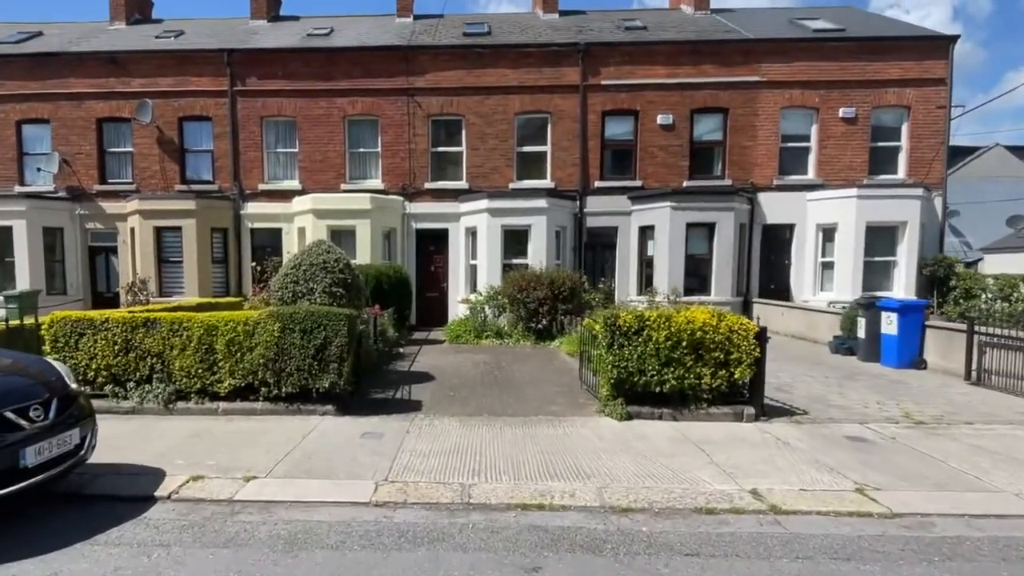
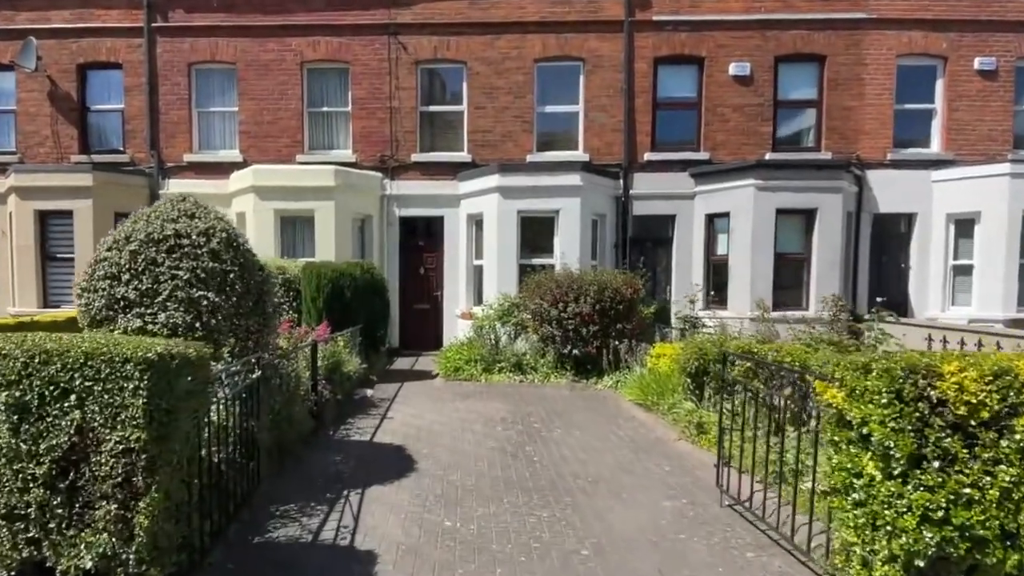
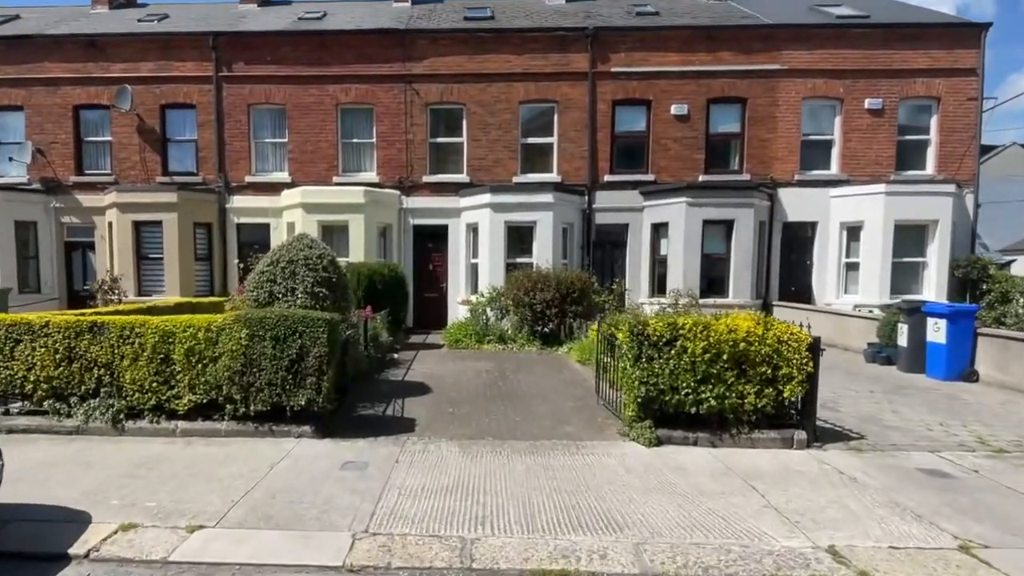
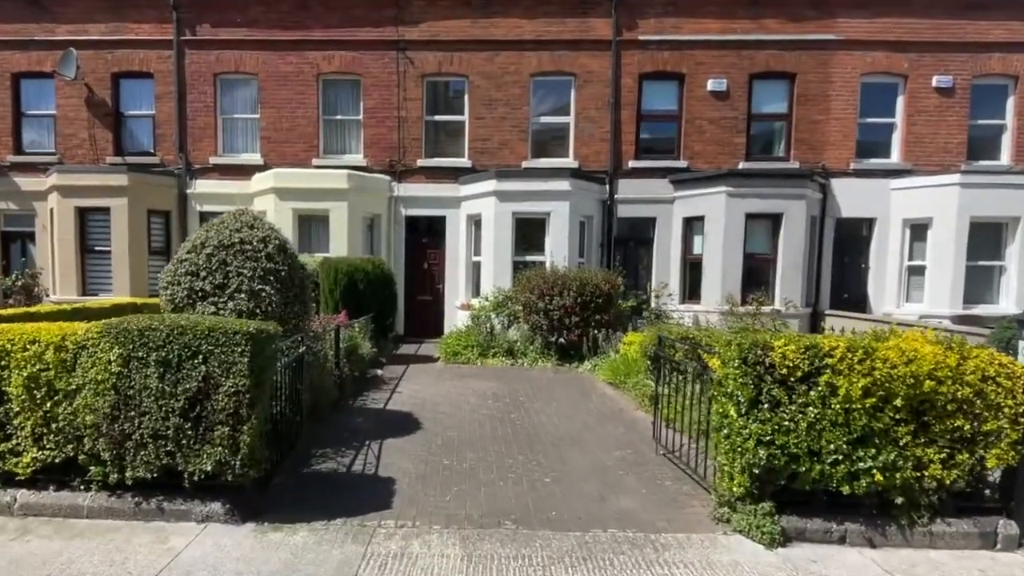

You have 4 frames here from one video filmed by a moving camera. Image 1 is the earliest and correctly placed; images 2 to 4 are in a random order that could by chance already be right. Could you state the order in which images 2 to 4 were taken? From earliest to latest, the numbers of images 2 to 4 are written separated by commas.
3, 4, 2
